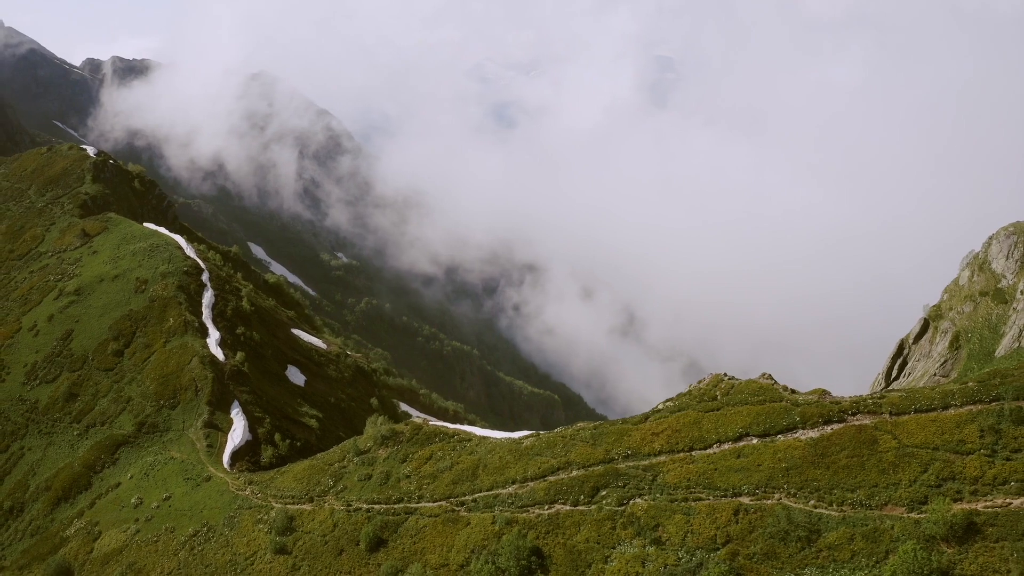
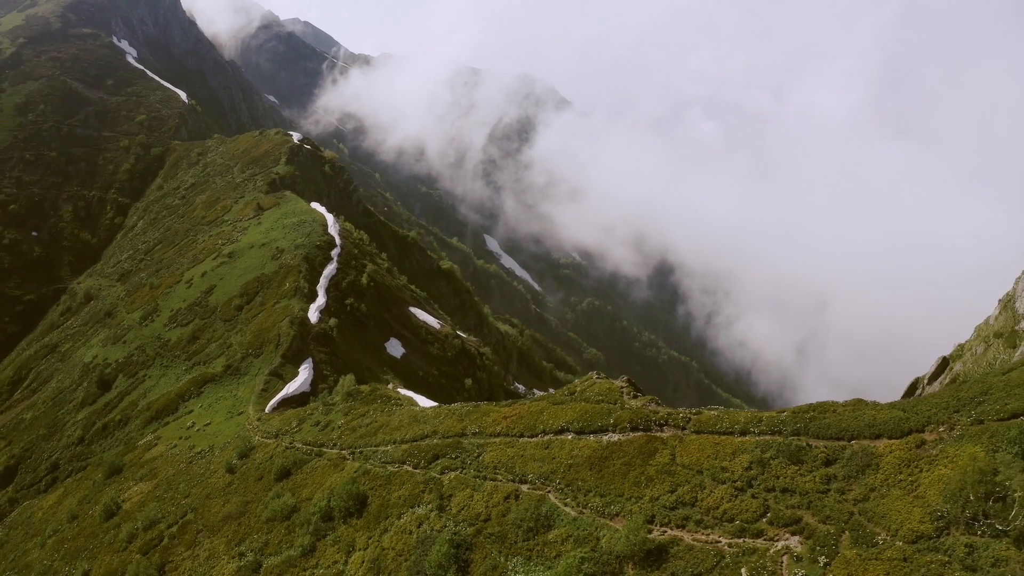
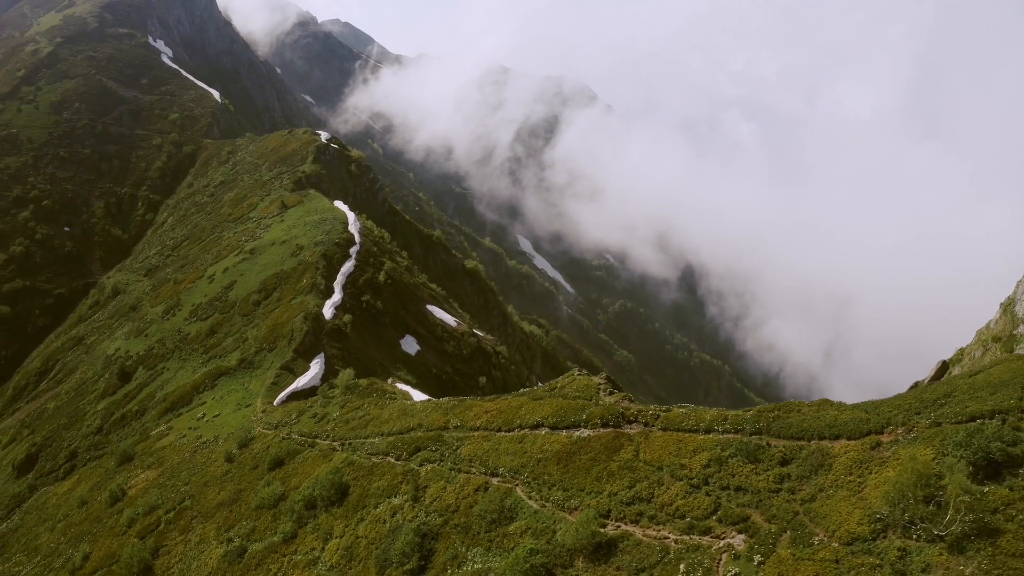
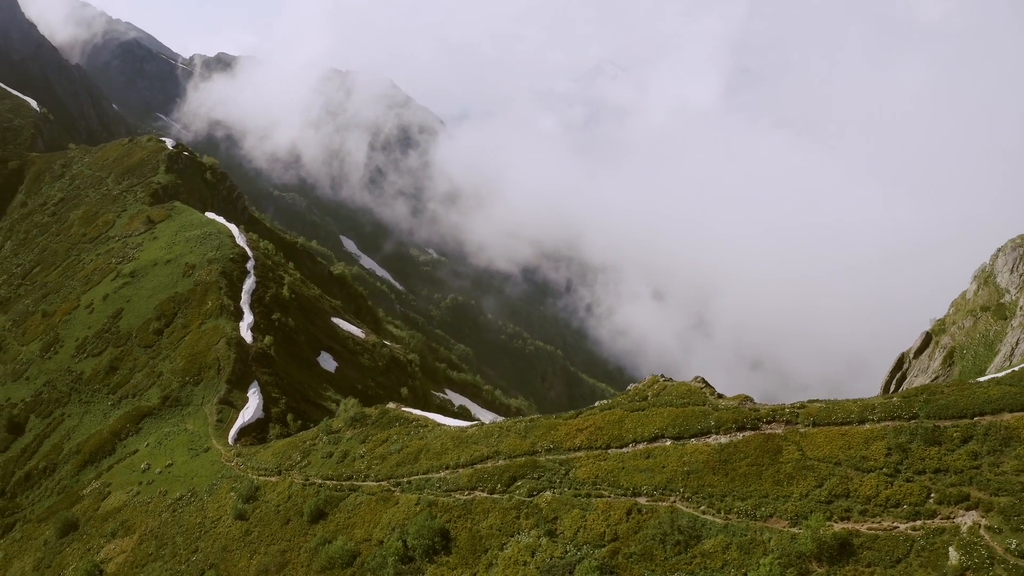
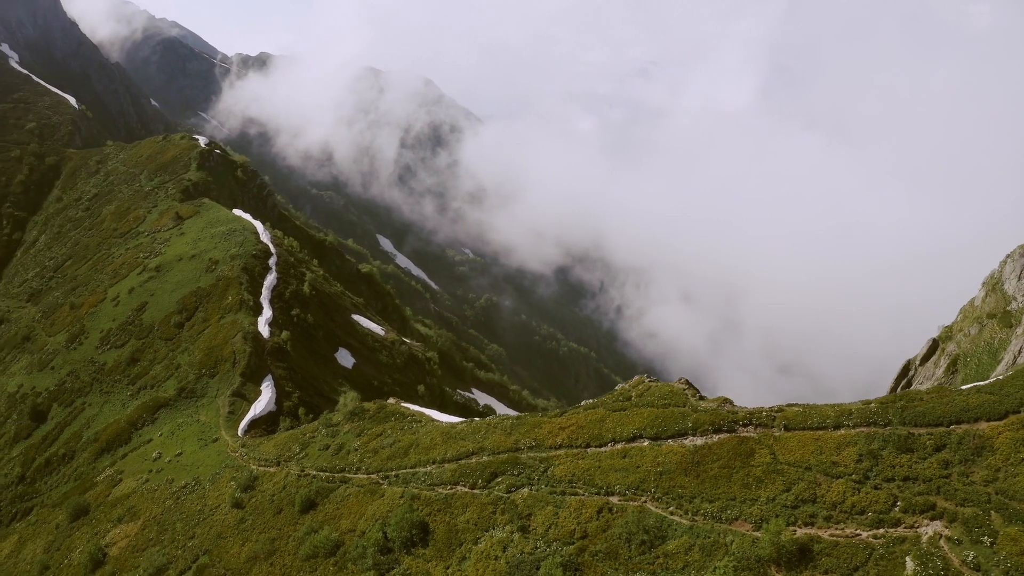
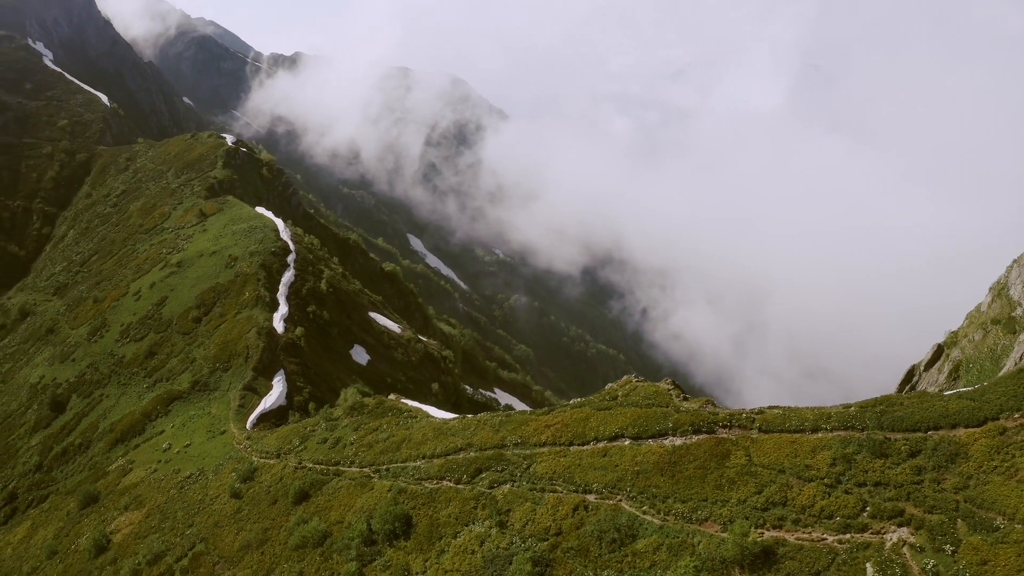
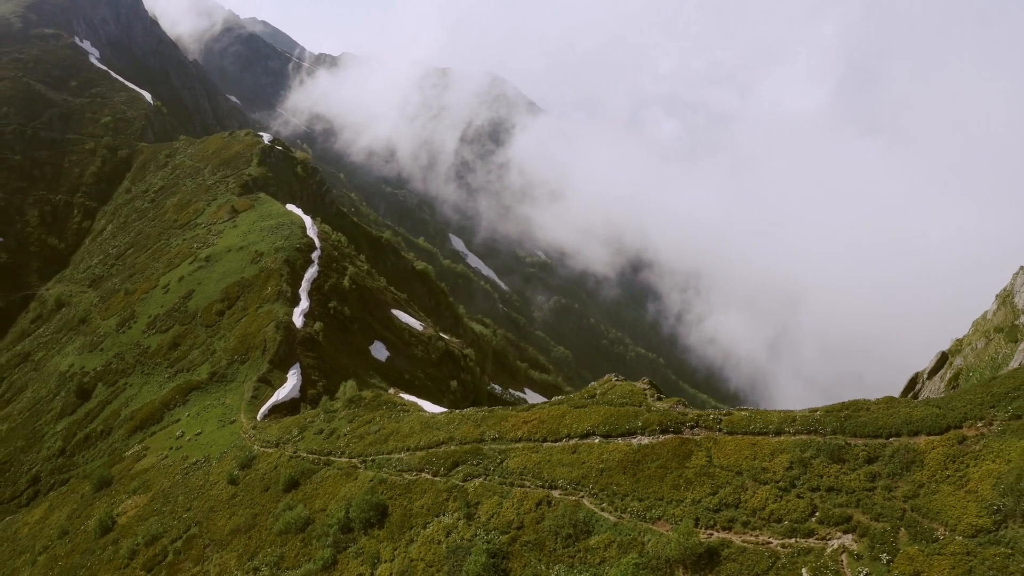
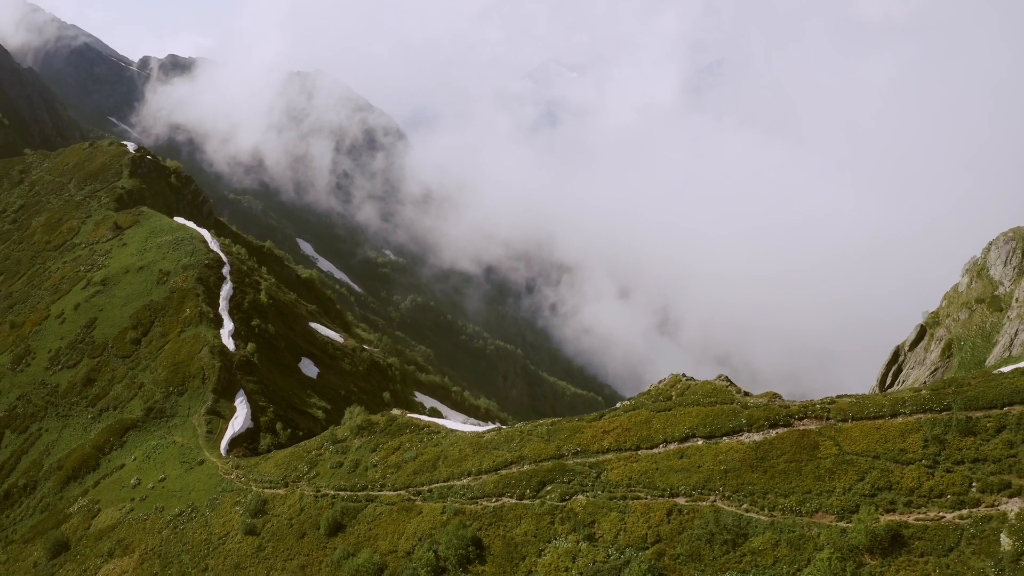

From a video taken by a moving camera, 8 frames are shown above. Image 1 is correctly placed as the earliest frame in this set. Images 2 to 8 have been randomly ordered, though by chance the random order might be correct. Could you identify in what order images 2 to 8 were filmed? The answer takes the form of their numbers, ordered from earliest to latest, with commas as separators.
8, 4, 5, 6, 7, 2, 3
